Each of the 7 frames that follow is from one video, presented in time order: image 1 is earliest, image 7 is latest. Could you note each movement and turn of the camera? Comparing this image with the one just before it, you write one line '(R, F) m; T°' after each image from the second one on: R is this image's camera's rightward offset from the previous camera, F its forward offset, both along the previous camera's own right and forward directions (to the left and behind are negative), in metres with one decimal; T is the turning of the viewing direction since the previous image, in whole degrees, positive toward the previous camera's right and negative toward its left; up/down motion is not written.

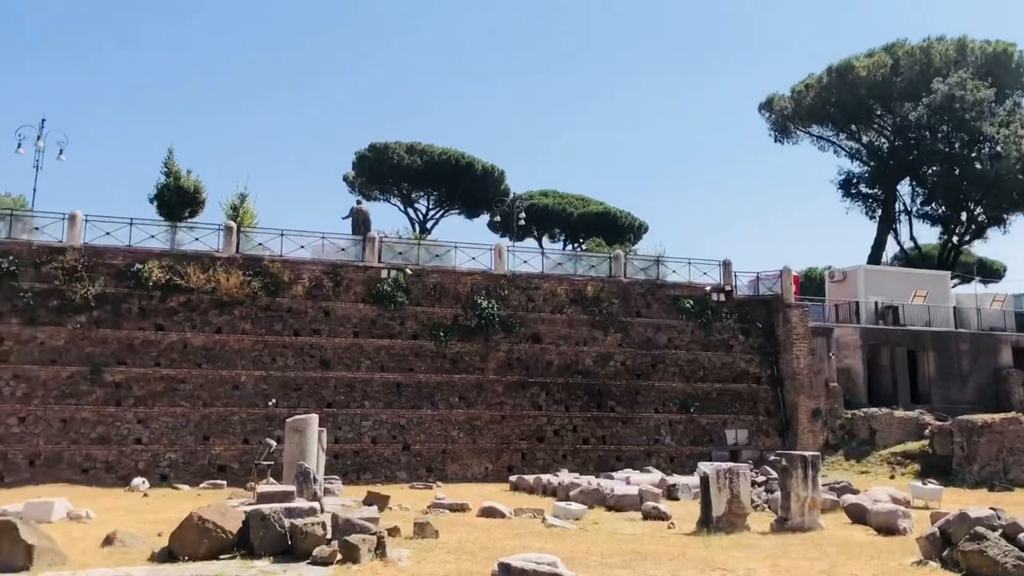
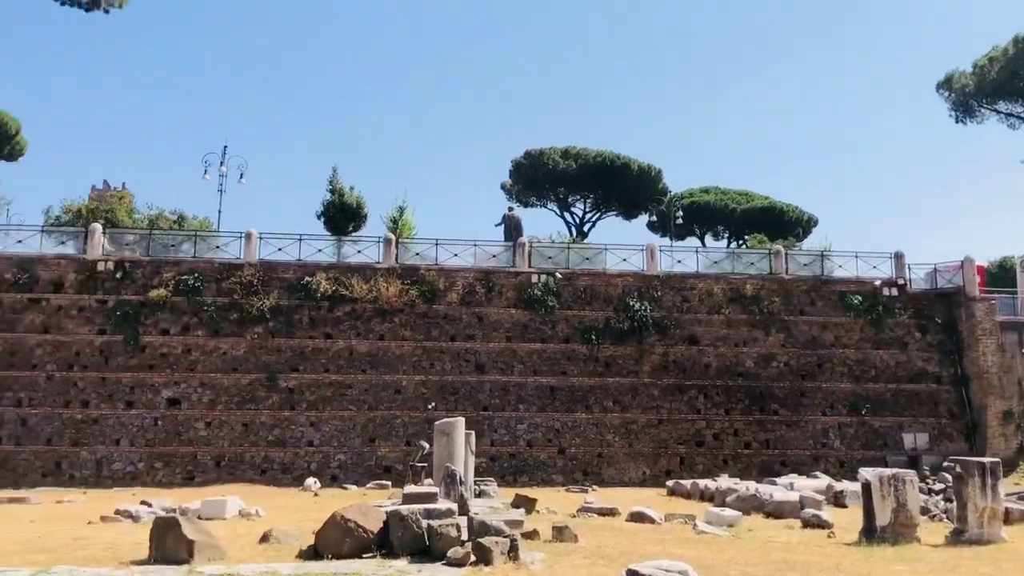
(+0.3, +0.1) m; -11°
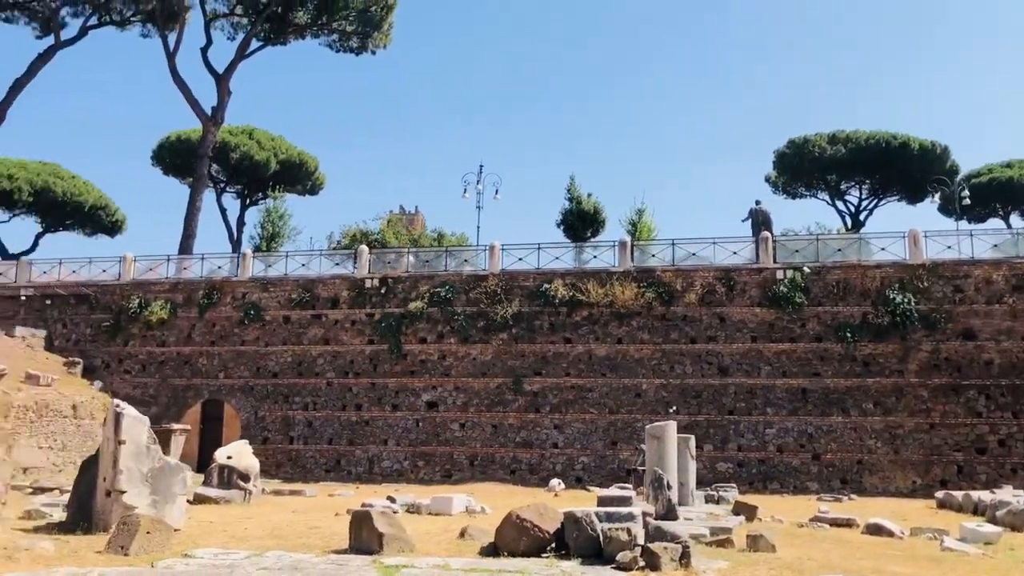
(+0.9, +0.1) m; -19°
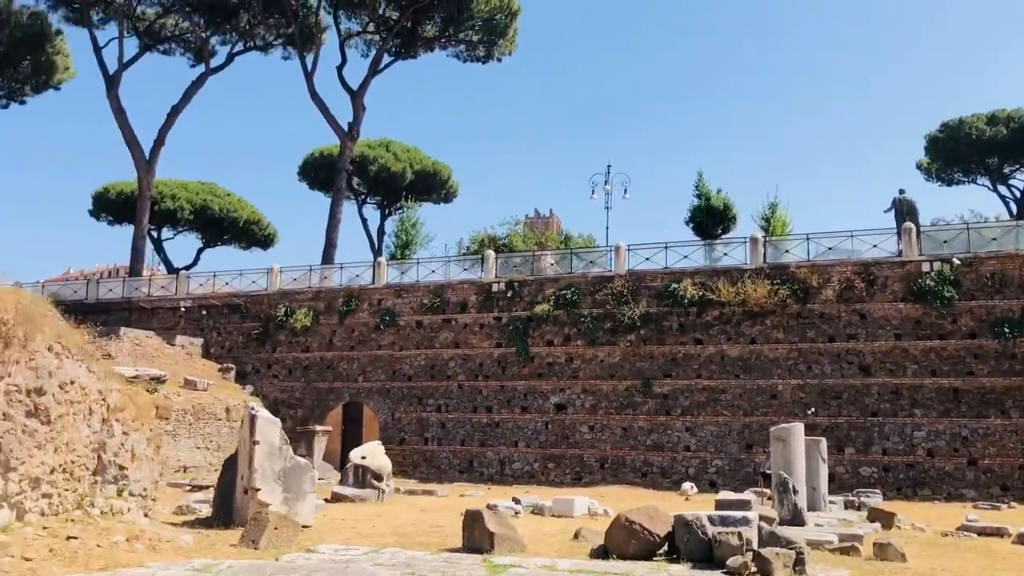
(+0.3, 0.0) m; -10°
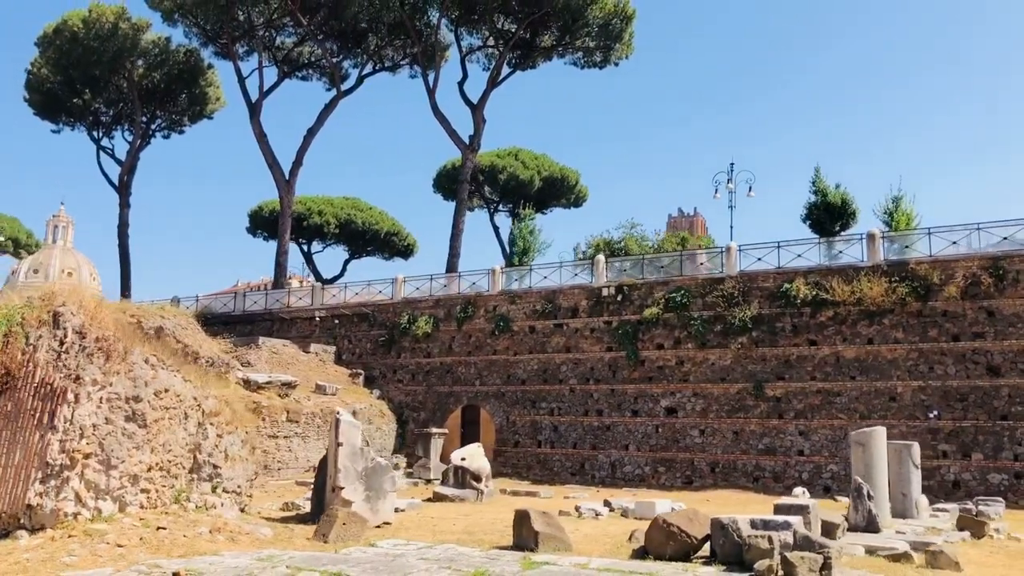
(+1.0, -0.3) m; -10°
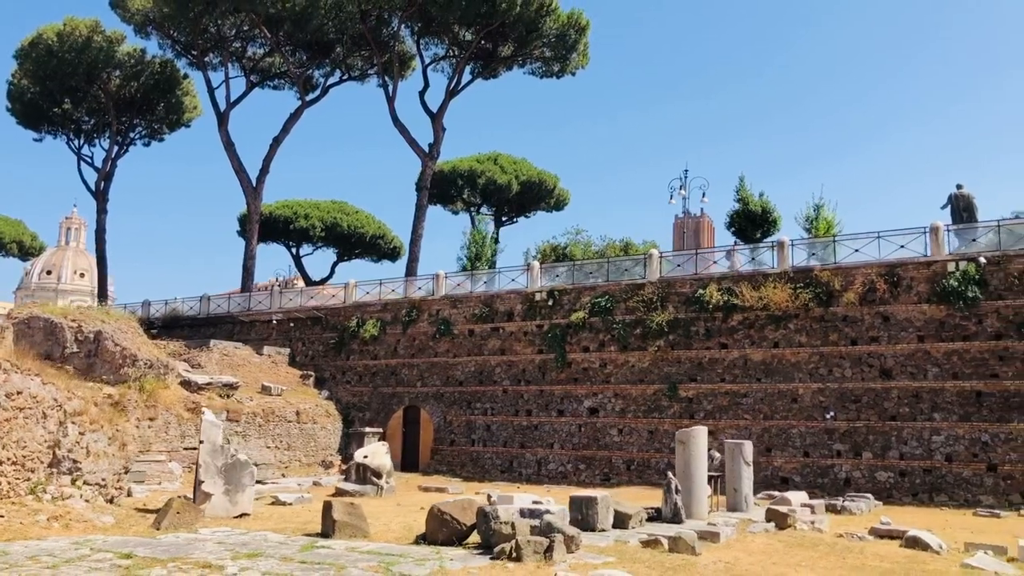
(+2.1, -0.8) m; -1°
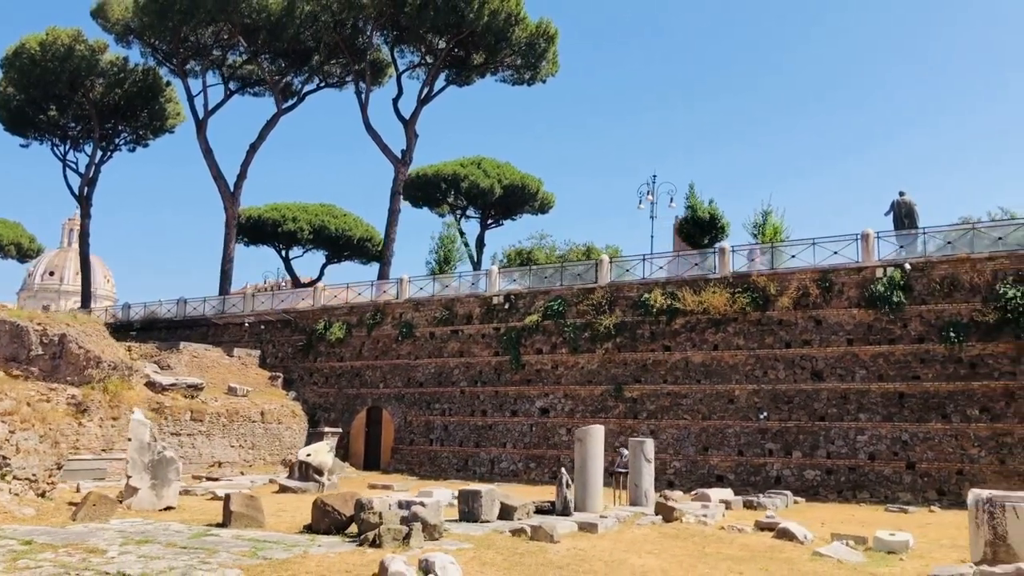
(+1.3, -0.7) m; 0°
